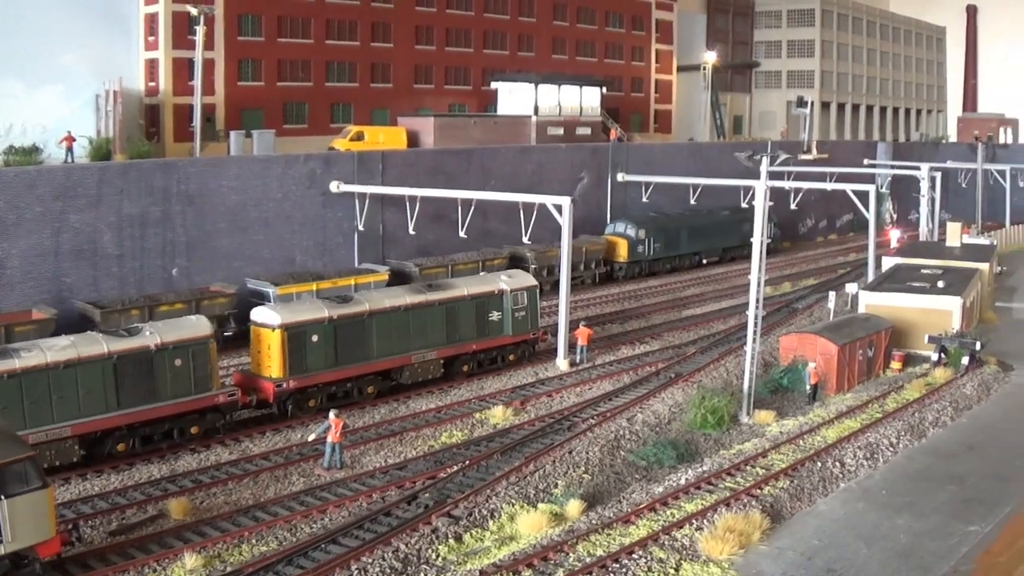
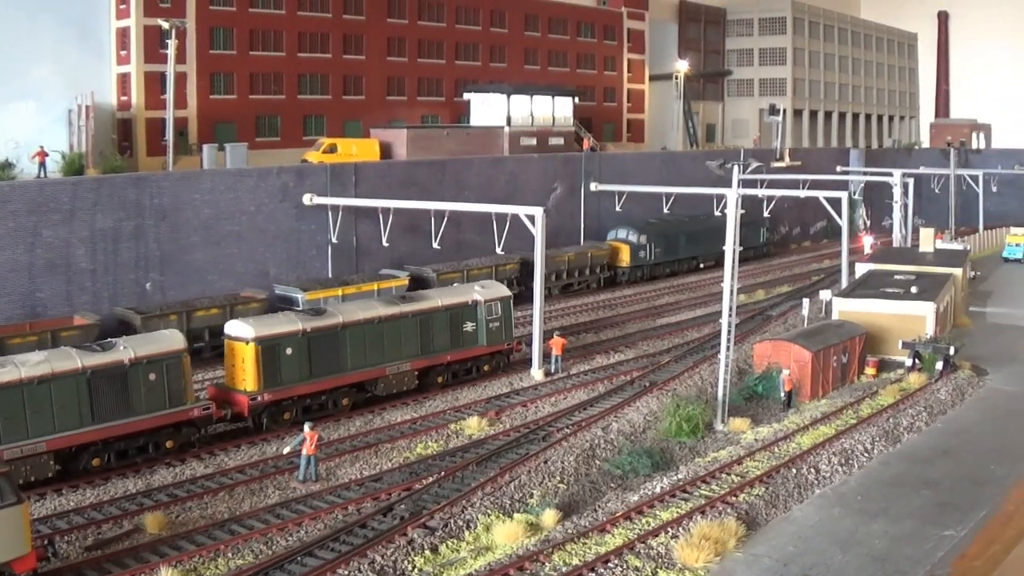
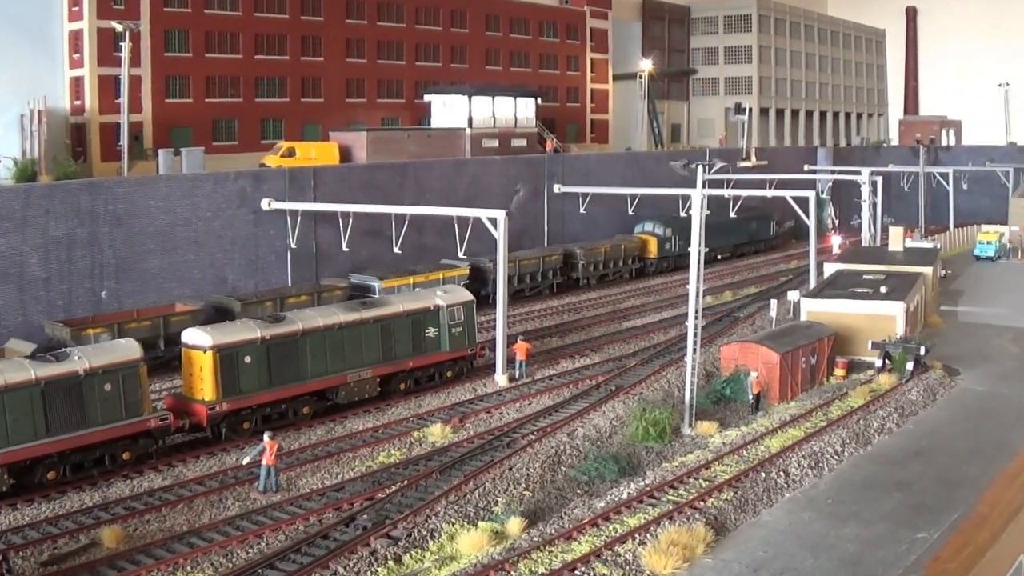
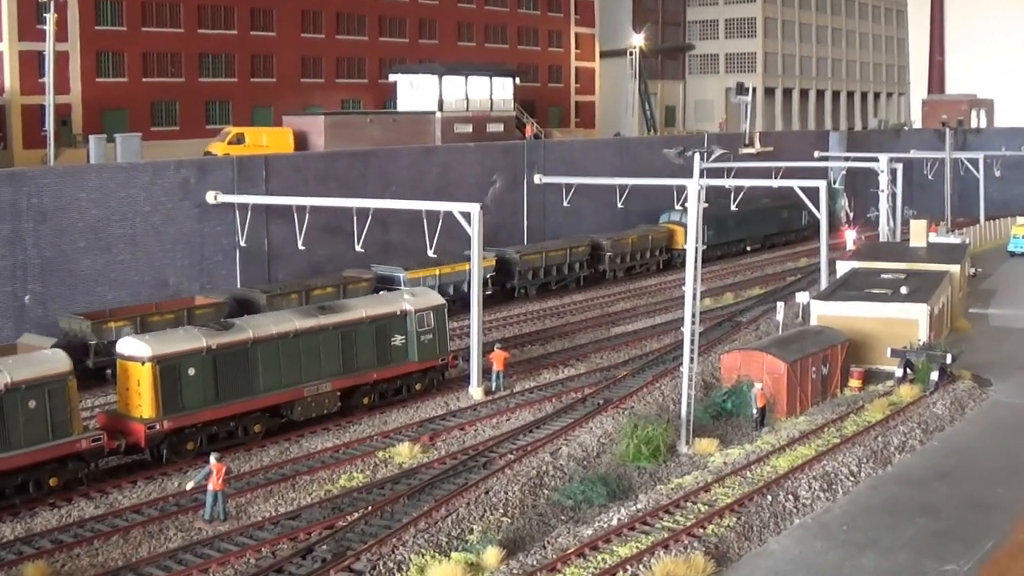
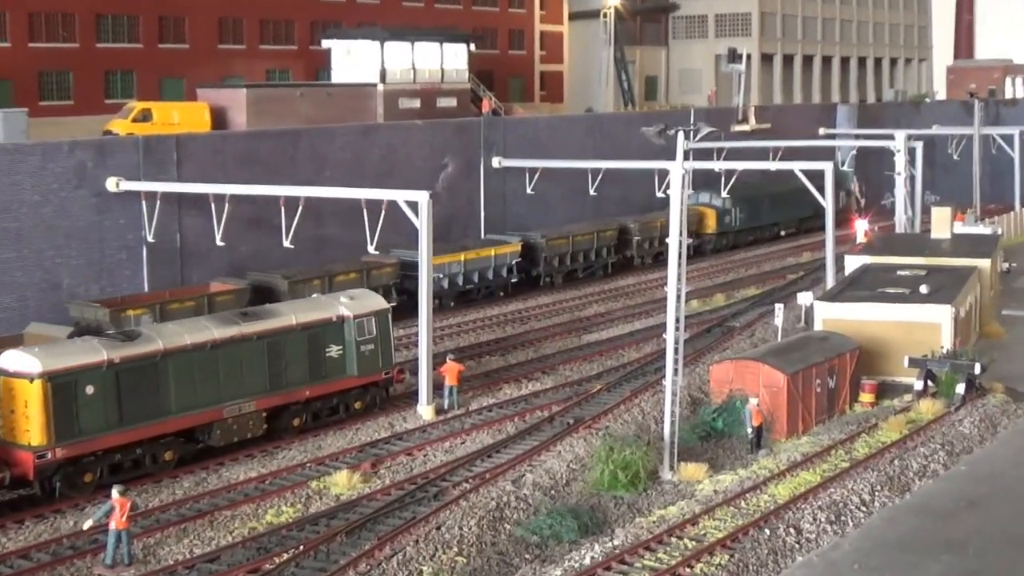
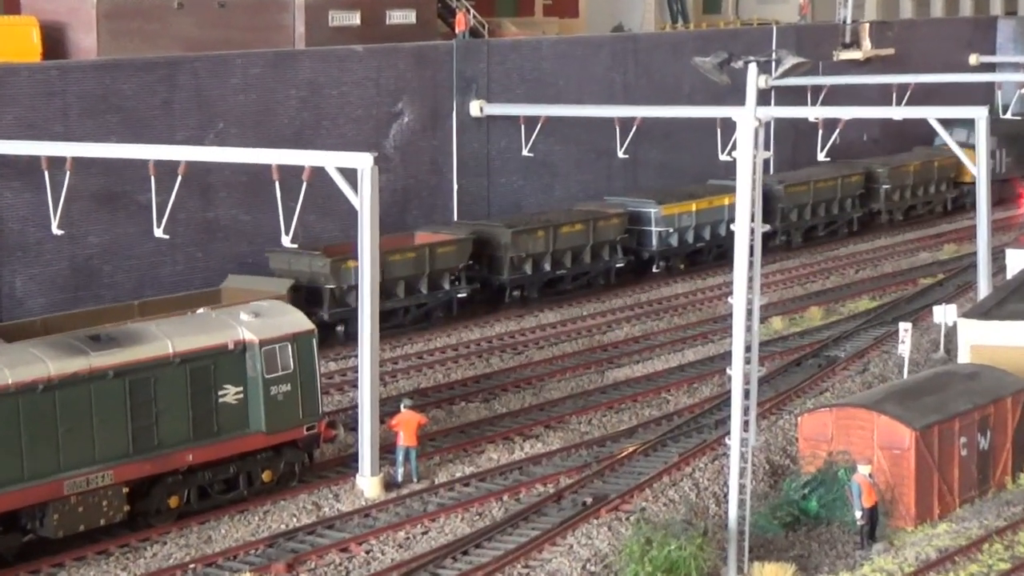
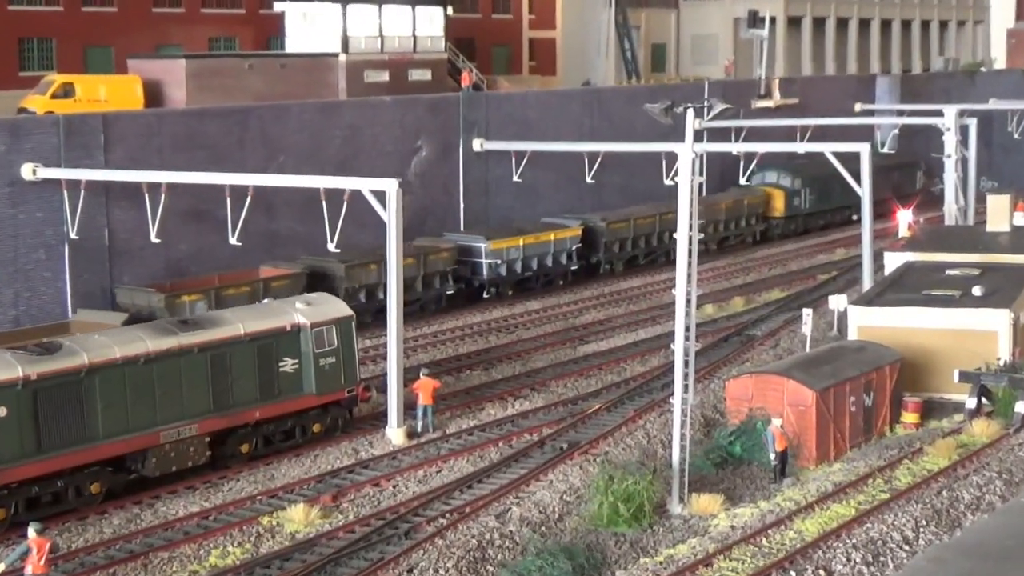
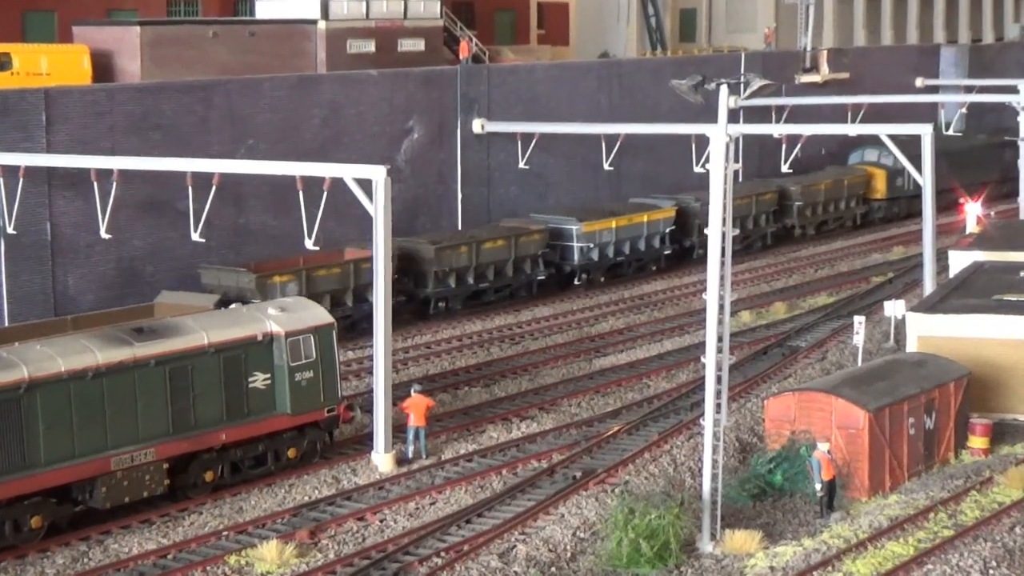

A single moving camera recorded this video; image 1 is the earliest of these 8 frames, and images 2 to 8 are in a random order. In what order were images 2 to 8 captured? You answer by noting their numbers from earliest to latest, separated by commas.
2, 3, 4, 5, 7, 8, 6
